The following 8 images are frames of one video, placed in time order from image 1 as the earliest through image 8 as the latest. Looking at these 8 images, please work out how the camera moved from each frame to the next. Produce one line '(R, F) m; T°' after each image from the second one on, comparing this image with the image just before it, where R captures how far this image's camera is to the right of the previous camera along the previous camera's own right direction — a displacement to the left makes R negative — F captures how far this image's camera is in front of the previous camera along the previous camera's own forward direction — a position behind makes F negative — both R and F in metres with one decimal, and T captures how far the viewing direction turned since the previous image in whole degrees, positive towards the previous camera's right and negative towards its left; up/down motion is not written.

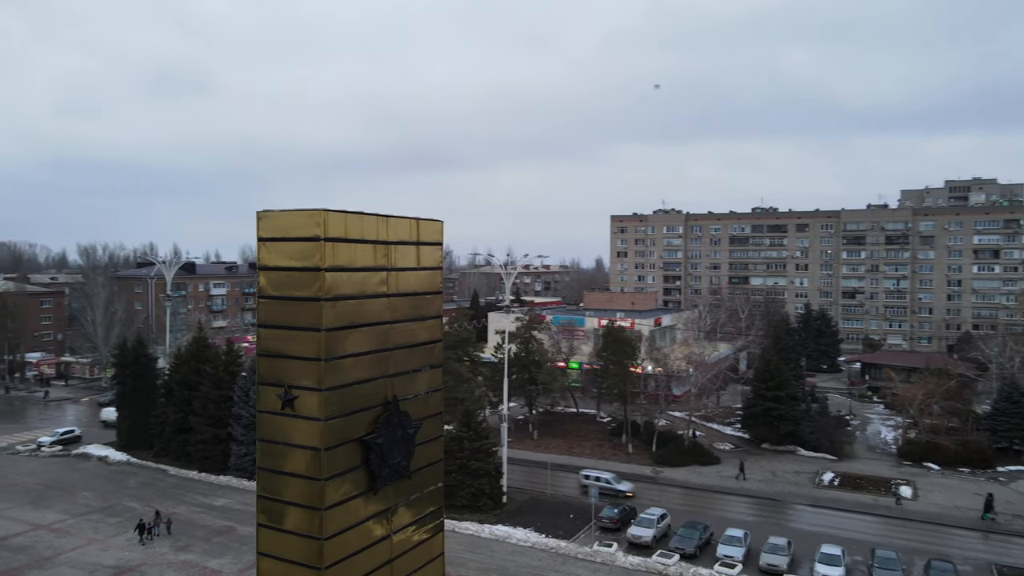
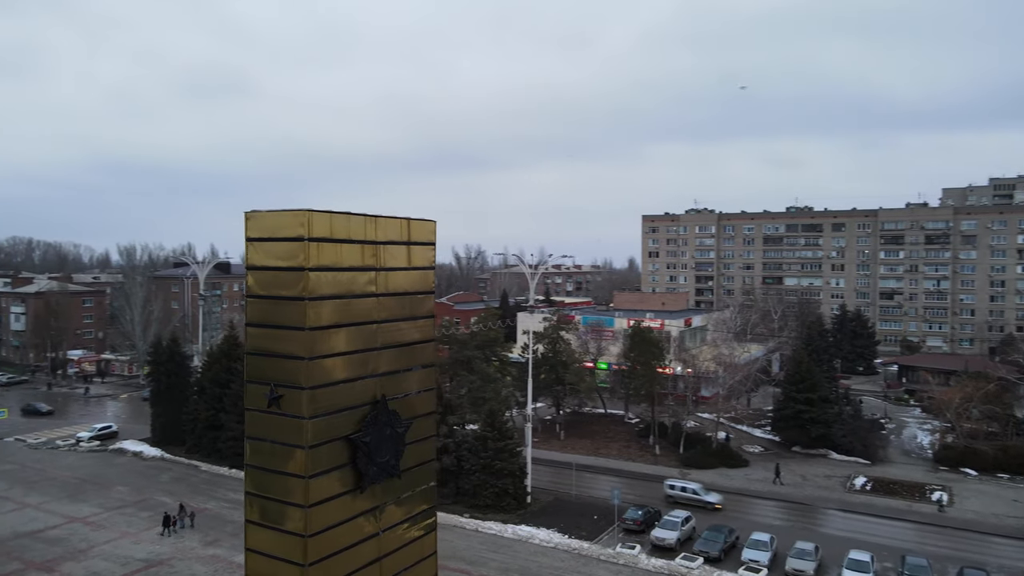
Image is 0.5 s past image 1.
(+0.2, 0.0) m; -3°
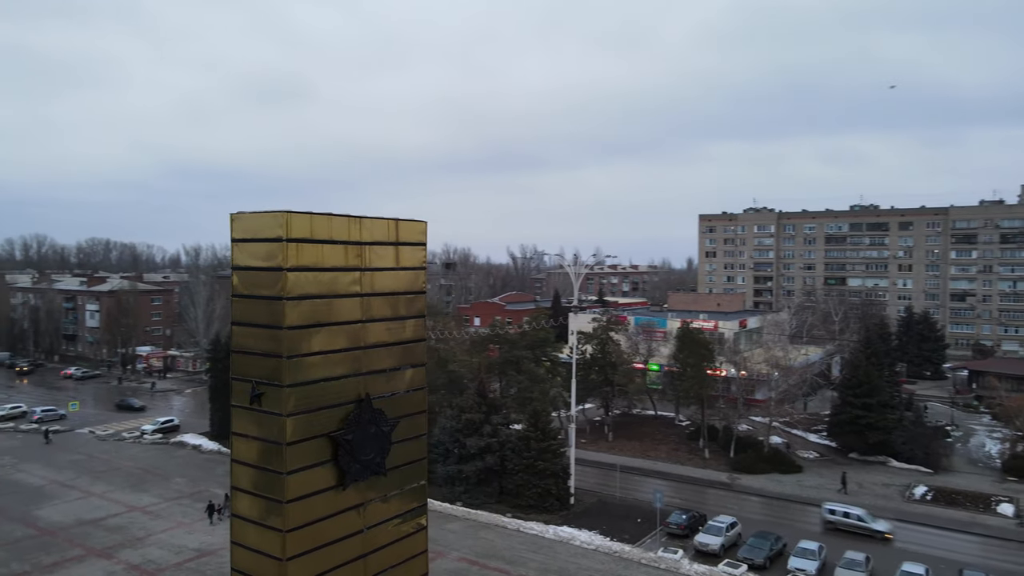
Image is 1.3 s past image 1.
(+0.3, 0.0) m; -4°
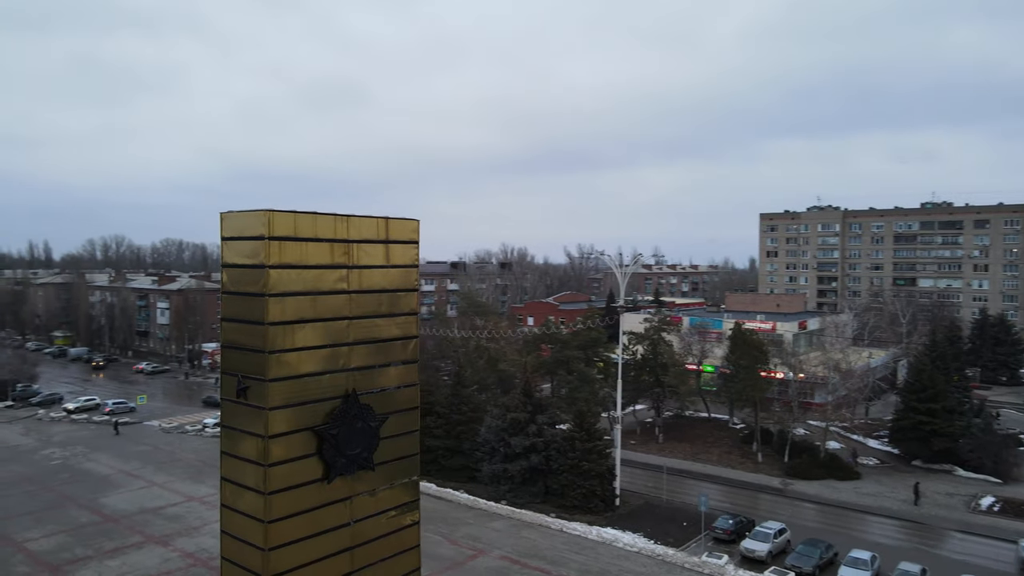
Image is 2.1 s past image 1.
(+0.4, 0.0) m; -5°
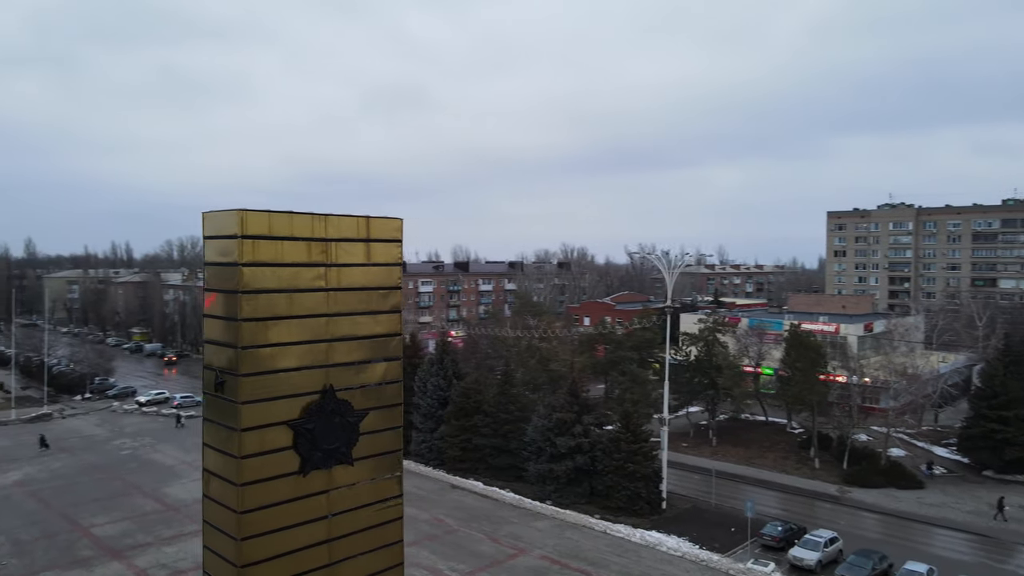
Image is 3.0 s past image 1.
(+0.4, 0.0) m; -5°
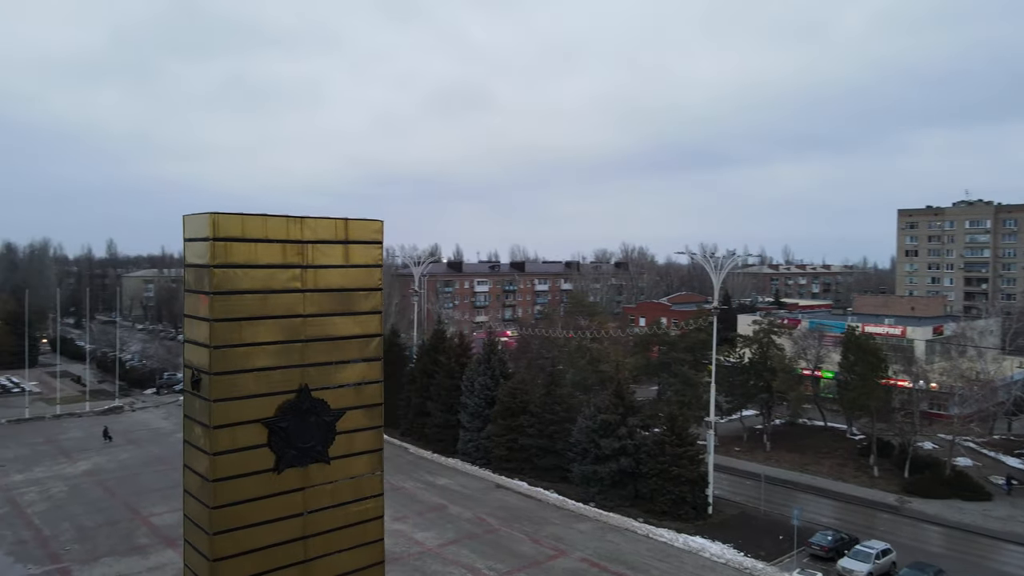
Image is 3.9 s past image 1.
(+0.4, 0.0) m; -5°
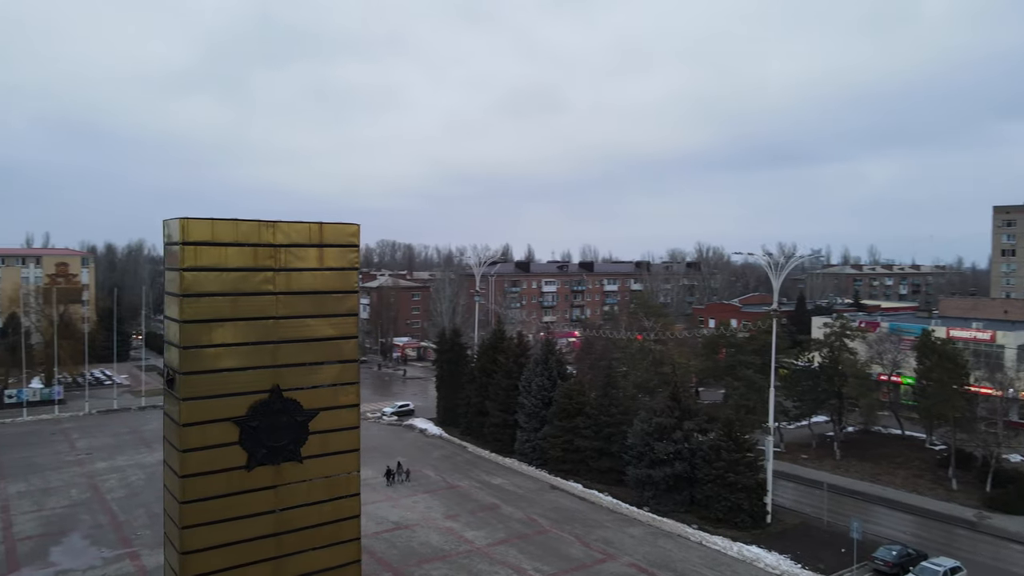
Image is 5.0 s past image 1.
(+0.5, +0.1) m; -6°
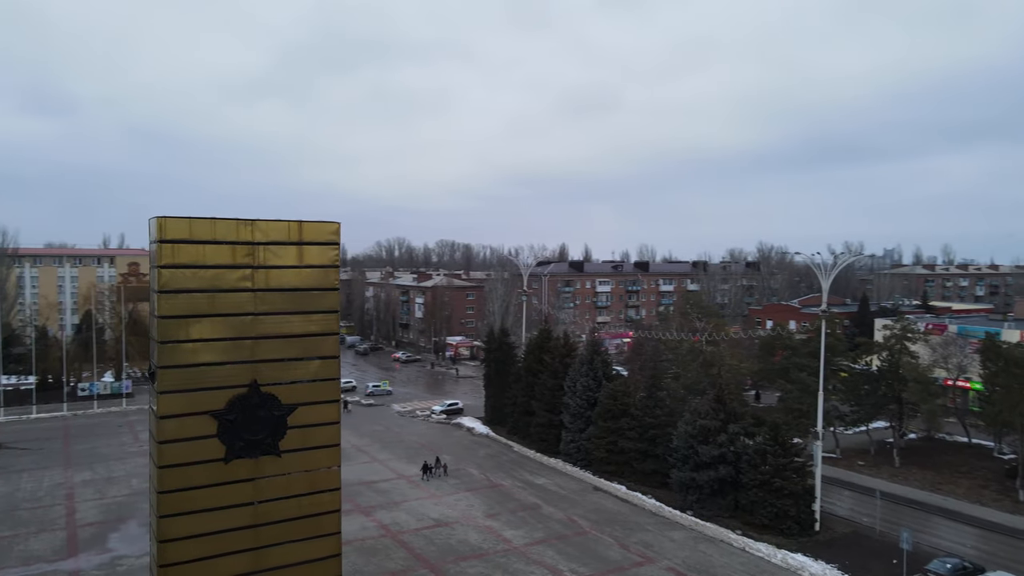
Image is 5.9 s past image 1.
(+0.4, 0.0) m; -5°
